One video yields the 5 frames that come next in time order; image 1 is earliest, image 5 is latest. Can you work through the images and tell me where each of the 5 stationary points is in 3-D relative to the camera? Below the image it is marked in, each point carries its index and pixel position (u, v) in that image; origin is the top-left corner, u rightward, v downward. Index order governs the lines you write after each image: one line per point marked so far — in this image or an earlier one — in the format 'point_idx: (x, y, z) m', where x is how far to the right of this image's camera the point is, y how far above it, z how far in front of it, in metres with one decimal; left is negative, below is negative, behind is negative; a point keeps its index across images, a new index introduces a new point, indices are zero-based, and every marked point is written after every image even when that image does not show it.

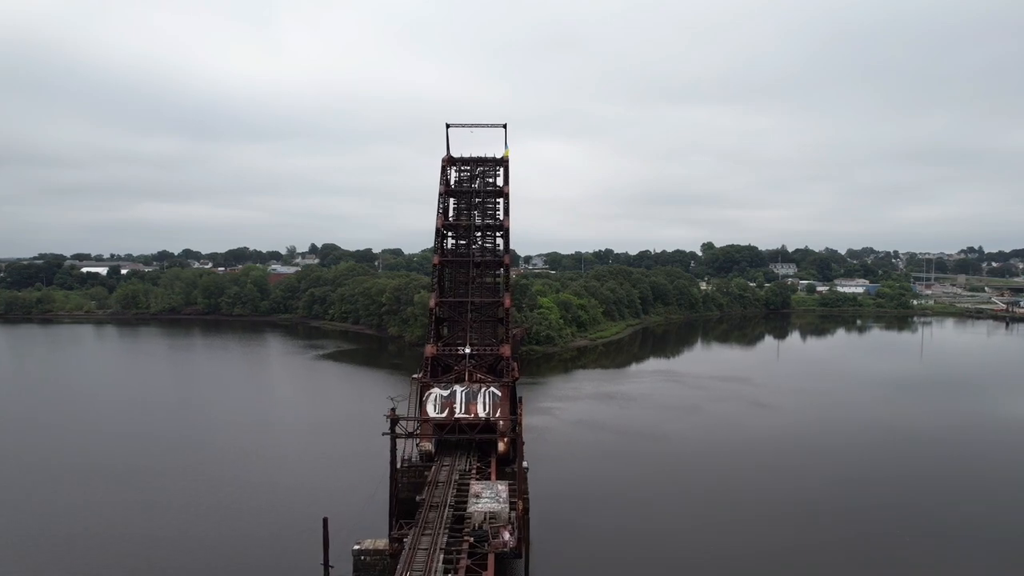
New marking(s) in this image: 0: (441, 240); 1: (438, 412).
0: (-2.1, +1.5, +19.0) m
1: (-1.7, -2.9, +14.7) m
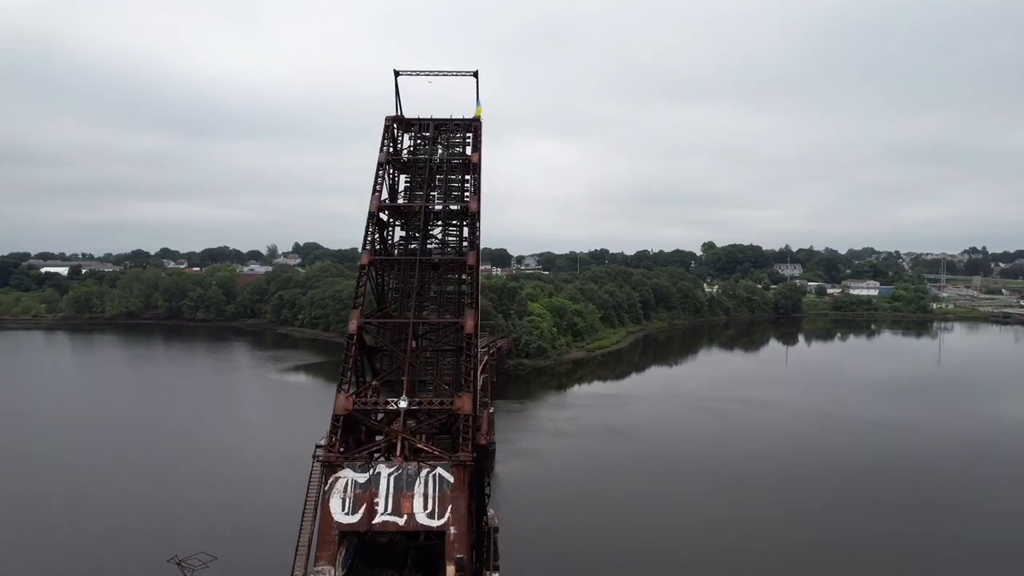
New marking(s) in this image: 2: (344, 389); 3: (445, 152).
0: (-2.8, +1.2, +13.2) m
1: (-2.3, -3.2, +8.9) m
2: (-2.7, -1.6, +10.0) m
3: (-1.6, +3.3, +15.1) m
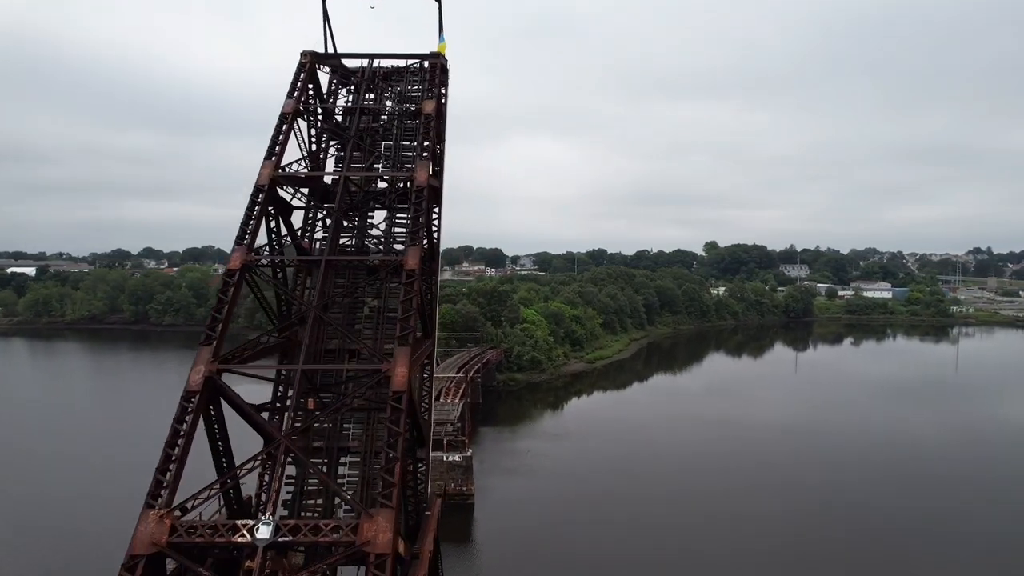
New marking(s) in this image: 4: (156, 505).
0: (-3.2, +1.0, +8.7) m
1: (-2.7, -3.4, +4.4) m
2: (-3.1, -1.8, +5.5) m
3: (-2.0, +3.1, +10.6) m
4: (-3.1, -1.9, +5.4) m
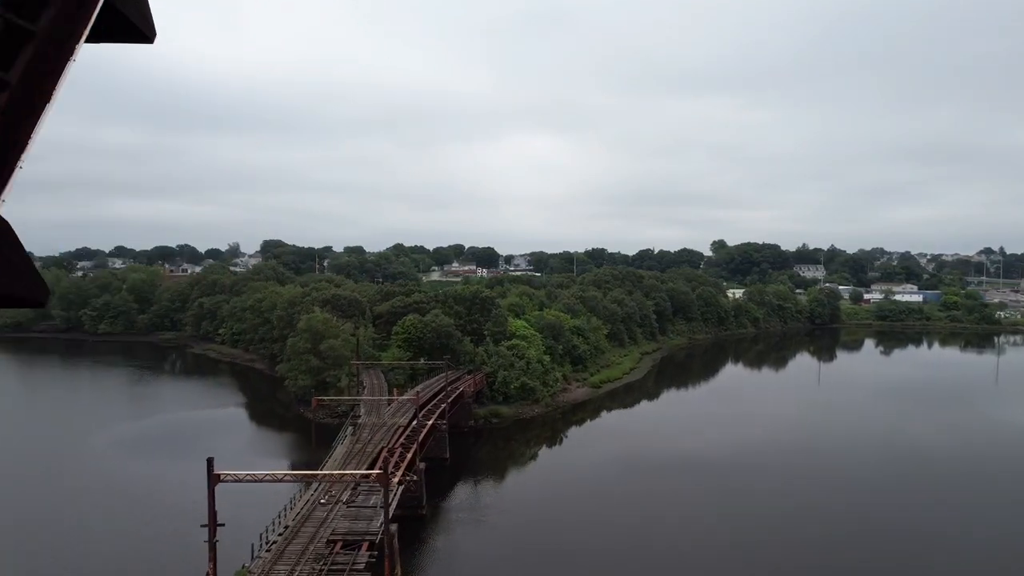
0: (-3.7, +0.7, +0.9) m
1: (-3.2, -3.7, -3.4) m
2: (-3.5, -2.1, -2.3) m
3: (-2.5, +2.8, +2.8) m
4: (-3.6, -2.1, -2.4) m
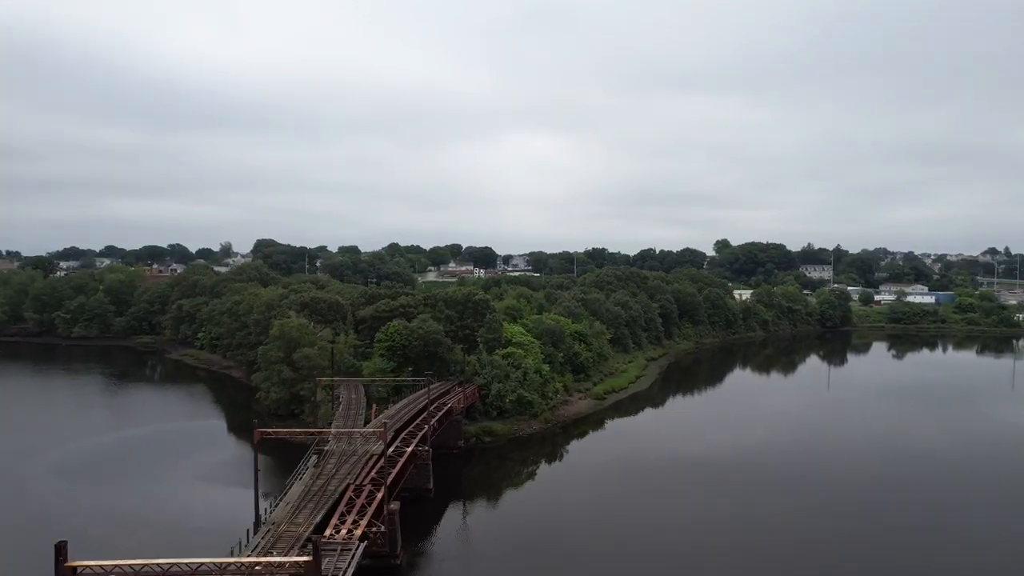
0: (-3.8, +0.6, -1.7) m
1: (-3.4, -3.7, -5.9) m
2: (-3.7, -2.2, -4.9) m
3: (-2.7, +2.8, +0.2) m
4: (-3.7, -2.2, -4.9) m
